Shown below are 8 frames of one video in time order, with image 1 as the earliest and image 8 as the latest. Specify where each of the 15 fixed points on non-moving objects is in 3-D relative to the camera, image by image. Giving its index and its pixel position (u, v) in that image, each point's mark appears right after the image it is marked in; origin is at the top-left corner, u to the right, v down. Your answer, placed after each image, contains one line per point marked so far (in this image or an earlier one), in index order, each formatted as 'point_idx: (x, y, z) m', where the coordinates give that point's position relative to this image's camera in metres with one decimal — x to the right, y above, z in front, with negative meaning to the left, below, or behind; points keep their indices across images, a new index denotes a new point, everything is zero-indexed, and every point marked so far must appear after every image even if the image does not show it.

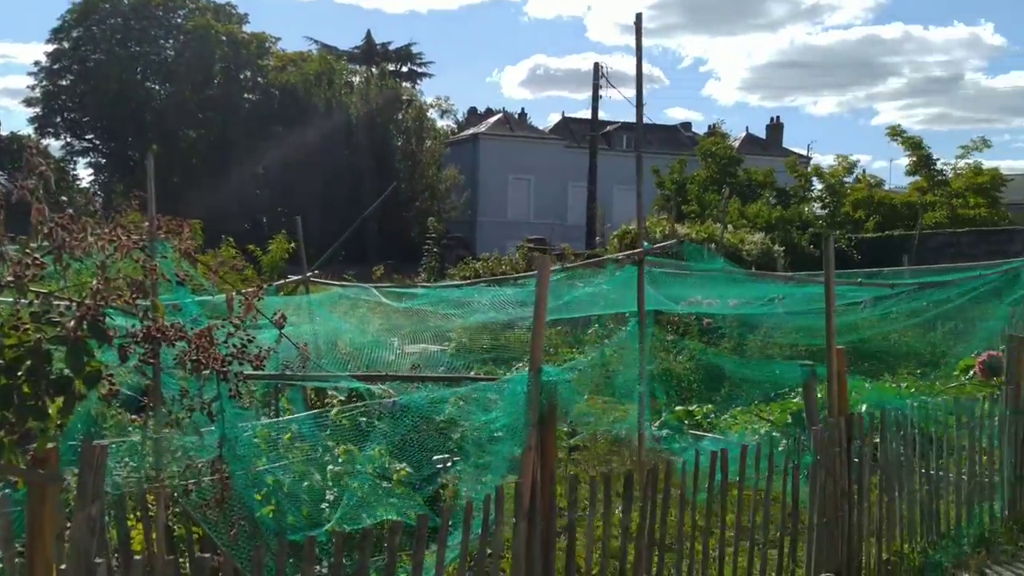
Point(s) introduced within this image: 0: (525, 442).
0: (+0.1, -0.6, +3.8) m
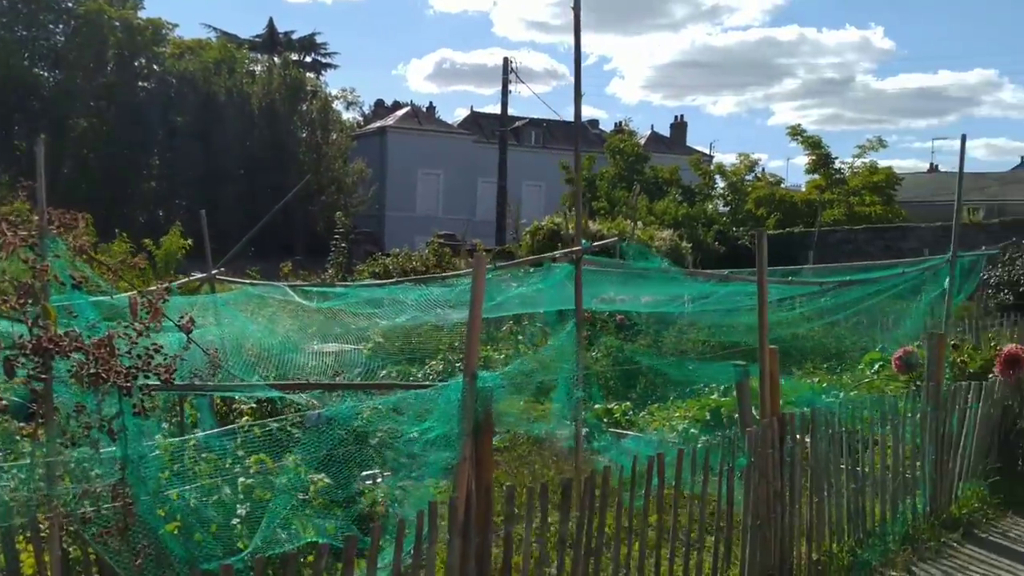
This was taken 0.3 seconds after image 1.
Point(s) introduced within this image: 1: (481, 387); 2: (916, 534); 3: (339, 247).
0: (-0.2, -0.6, +3.6) m
1: (-0.1, -0.4, +3.6) m
2: (+2.3, -1.4, +5.4) m
3: (-3.2, +0.8, +17.3) m
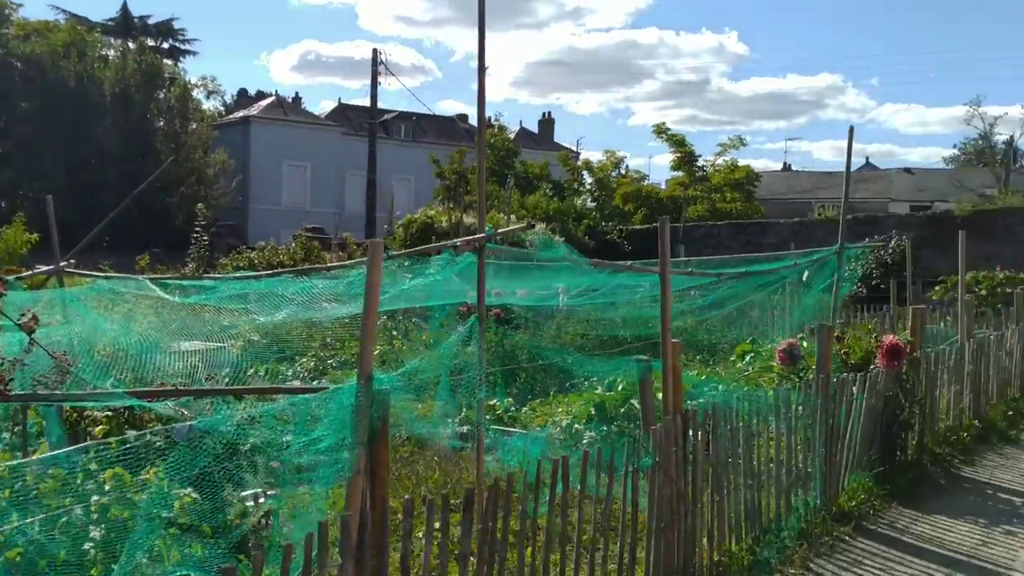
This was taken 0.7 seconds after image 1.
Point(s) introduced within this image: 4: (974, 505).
0: (-0.5, -0.6, +3.2) m
1: (-0.5, -0.4, +3.3) m
2: (+1.7, -1.4, +5.4) m
3: (-5.5, +0.8, +16.4) m
4: (+3.0, -1.4, +6.0) m
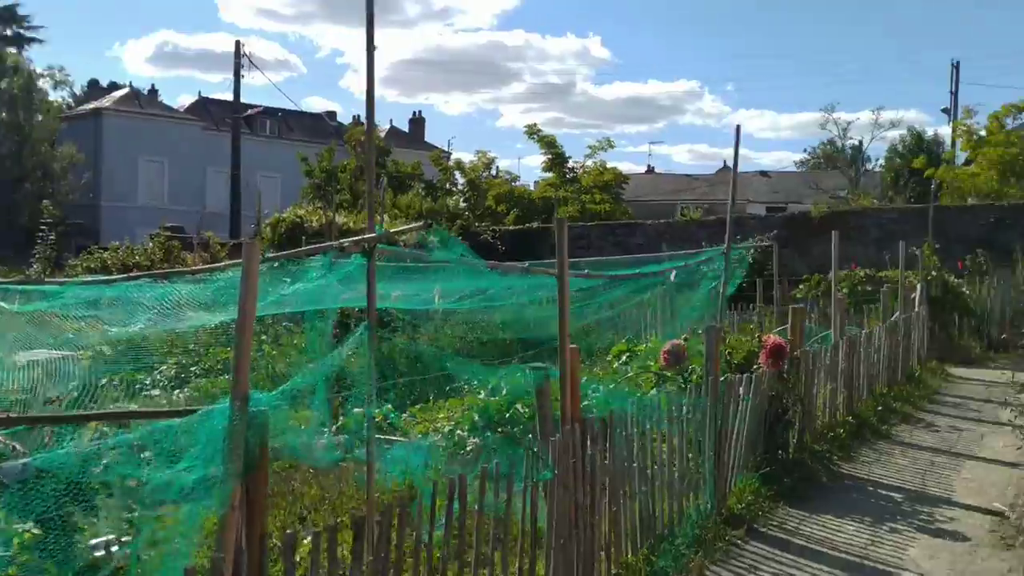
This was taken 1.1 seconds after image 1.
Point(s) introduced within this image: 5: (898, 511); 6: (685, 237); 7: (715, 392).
0: (-0.9, -0.6, +2.8) m
1: (-0.8, -0.4, +2.9) m
2: (+1.1, -1.4, +5.3) m
3: (-7.6, +0.8, +15.2) m
4: (+2.2, -1.4, +6.1) m
5: (+2.4, -1.4, +5.9) m
6: (+3.5, +1.1, +19.2) m
7: (+1.2, -0.6, +5.6) m
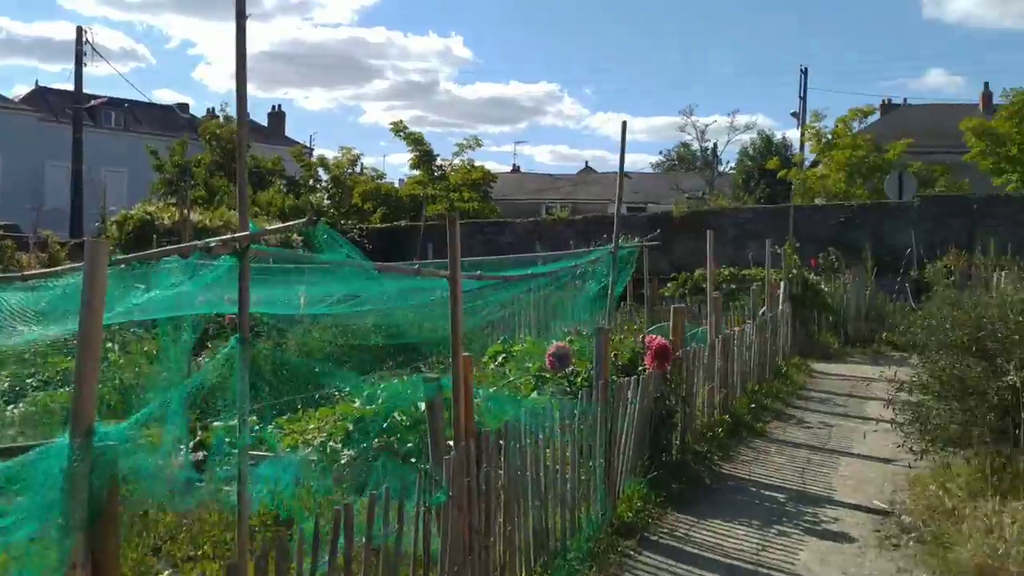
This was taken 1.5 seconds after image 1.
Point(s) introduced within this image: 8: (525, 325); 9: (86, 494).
0: (-1.1, -0.7, +2.3) m
1: (-1.1, -0.4, +2.4) m
2: (+0.5, -1.4, +5.0) m
3: (-9.6, +0.7, +13.6) m
4: (+1.5, -1.4, +6.0) m
5: (+1.7, -1.4, +5.8) m
6: (+0.8, +1.1, +19.2) m
7: (+0.5, -0.6, +5.4) m
8: (+0.1, -0.3, +8.6) m
9: (-1.1, -0.5, +2.4) m
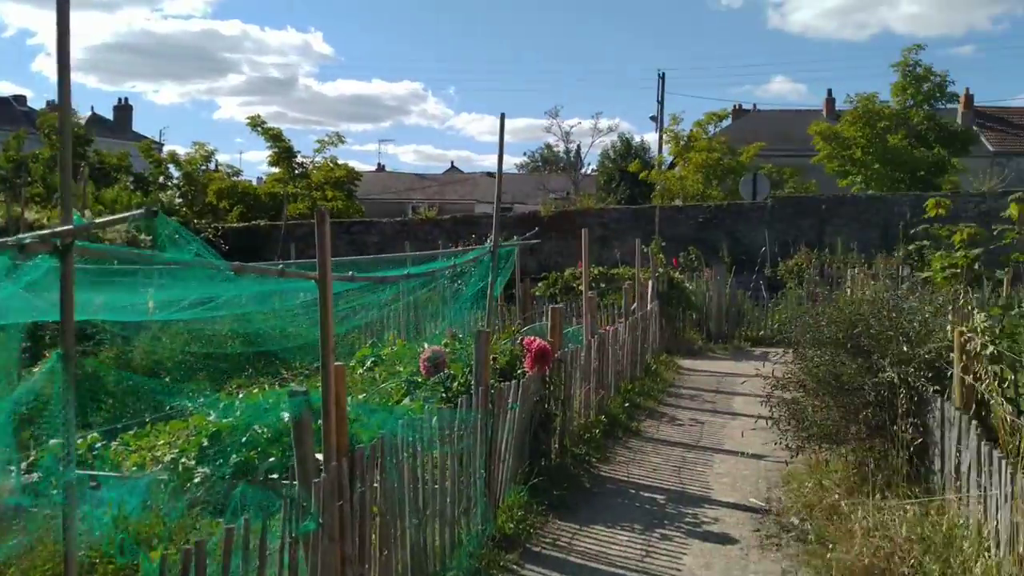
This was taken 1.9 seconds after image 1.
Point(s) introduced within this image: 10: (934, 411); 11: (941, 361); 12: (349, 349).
0: (-1.3, -0.7, +1.9) m
1: (-1.3, -0.4, +1.9) m
2: (-0.2, -1.4, +4.7) m
3: (-11.3, +0.6, +11.7) m
4: (+0.7, -1.4, +5.9) m
5: (+0.9, -1.4, +5.7) m
6: (-1.9, +1.1, +18.8) m
7: (-0.1, -0.6, +5.1) m
8: (-1.0, -0.3, +8.2) m
9: (-1.3, -0.5, +1.9) m
10: (+2.2, -0.6, +4.8) m
11: (+2.3, -0.4, +5.0) m
12: (-1.4, -0.5, +7.8) m
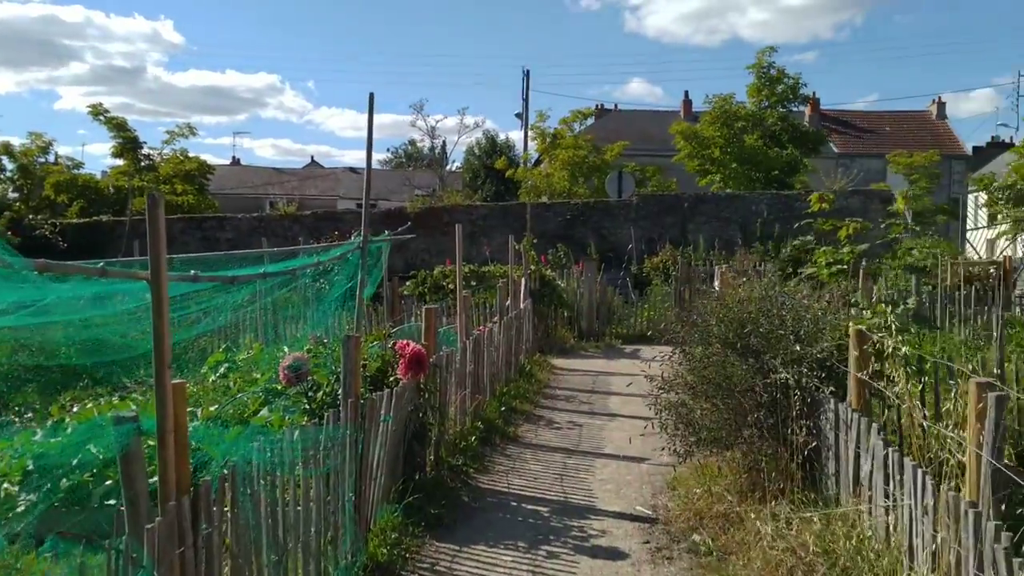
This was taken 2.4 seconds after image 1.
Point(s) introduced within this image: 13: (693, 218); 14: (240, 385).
0: (-1.5, -0.7, +1.2) m
1: (-1.5, -0.4, +1.3) m
2: (-0.7, -1.4, +4.2) m
3: (-12.8, +0.5, +9.5) m
4: (0.0, -1.4, +5.4) m
5: (+0.2, -1.4, +5.4) m
6: (-4.5, +1.1, +17.9) m
7: (-0.8, -0.6, +4.6) m
8: (-2.1, -0.3, +7.6) m
9: (-1.5, -0.5, +1.2) m
10: (+1.6, -0.6, +4.6) m
11: (+1.7, -0.4, +4.8) m
12: (-2.4, -0.5, +7.0) m
13: (+3.6, +1.4, +18.6) m
14: (-1.8, -0.7, +6.2) m
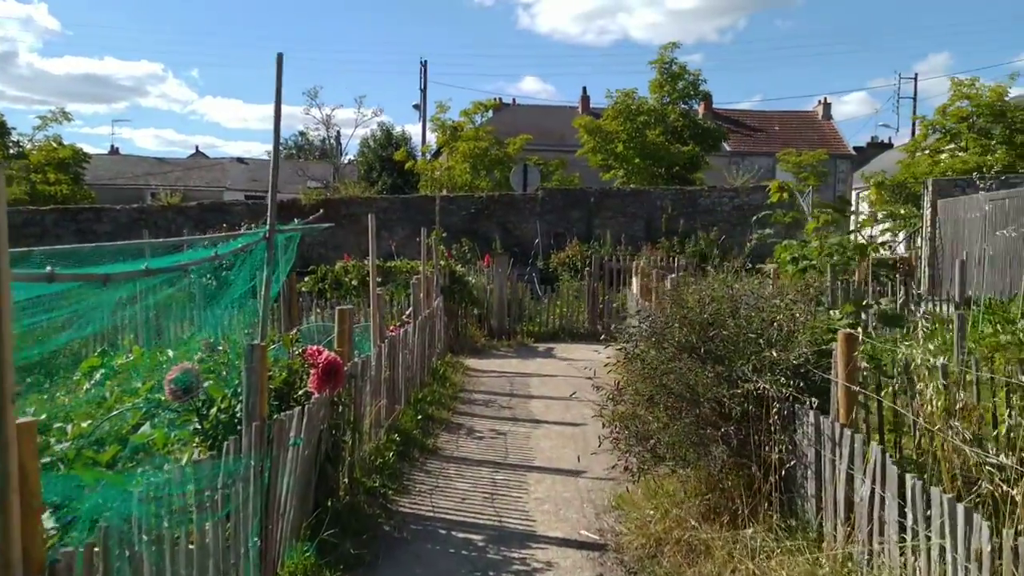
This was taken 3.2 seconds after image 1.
0: (-1.4, -0.7, +0.3) m
1: (-1.3, -0.4, +0.4) m
2: (-1.0, -1.4, +3.4) m
3: (-13.6, +0.5, +7.3) m
4: (-0.4, -1.4, +4.7) m
5: (-0.1, -1.4, +4.7) m
6: (-6.2, +1.1, +16.6) m
7: (-1.0, -0.6, +3.8) m
8: (-2.7, -0.3, +6.6) m
9: (-1.3, -0.5, +0.4) m
10: (+1.3, -0.6, +4.1) m
11: (+1.4, -0.4, +4.3) m
12: (-2.9, -0.5, +6.1) m
13: (+1.8, +1.5, +18.2) m
14: (-2.3, -0.7, +5.3) m
